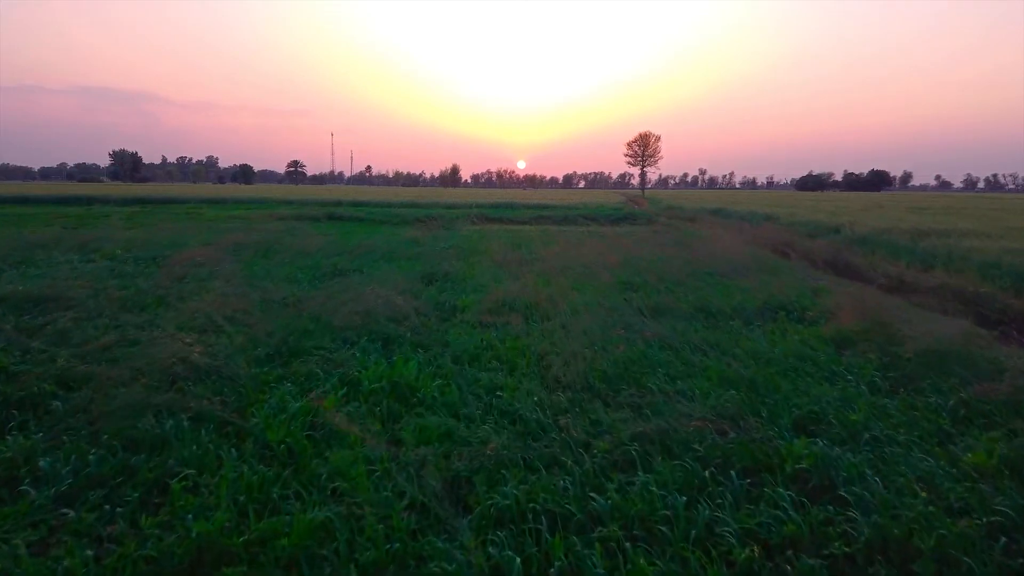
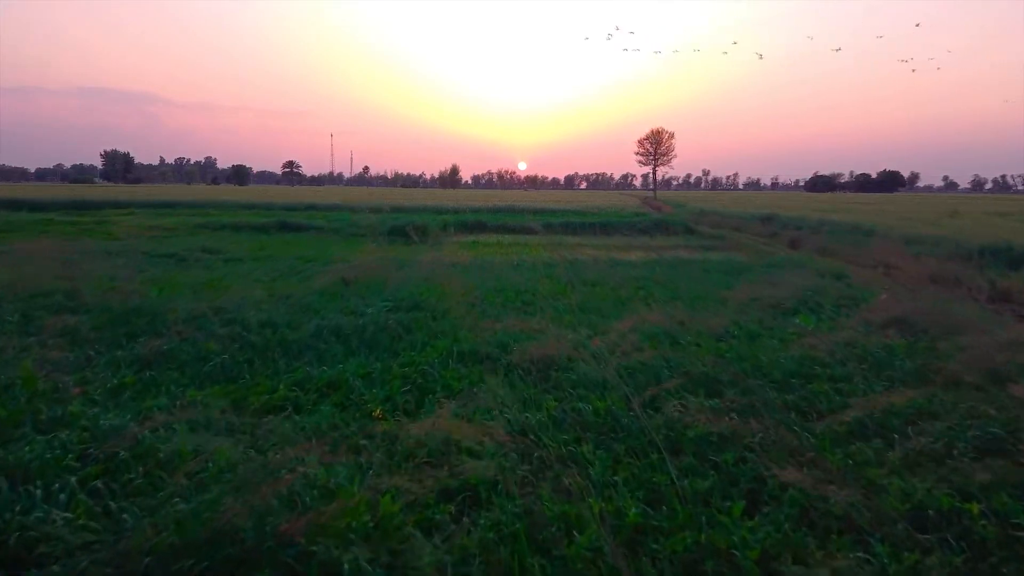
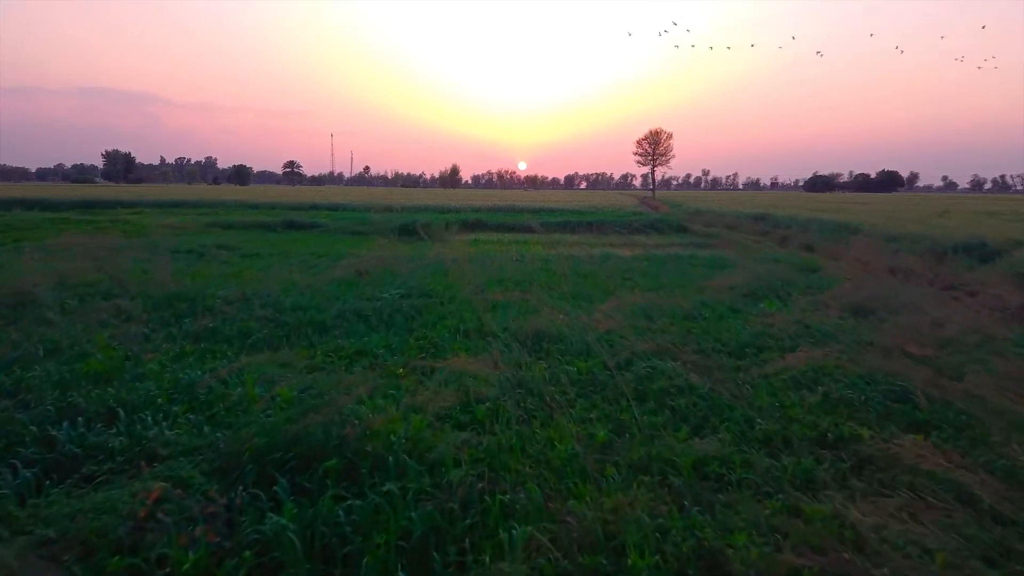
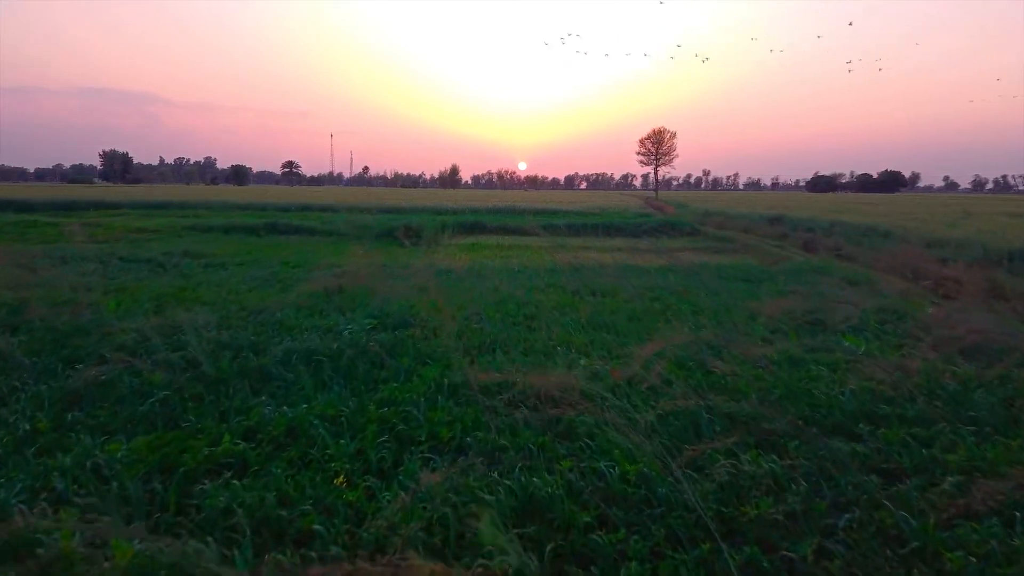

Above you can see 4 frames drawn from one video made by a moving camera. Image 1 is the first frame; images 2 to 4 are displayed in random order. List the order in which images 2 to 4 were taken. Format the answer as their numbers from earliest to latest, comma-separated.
3, 2, 4
